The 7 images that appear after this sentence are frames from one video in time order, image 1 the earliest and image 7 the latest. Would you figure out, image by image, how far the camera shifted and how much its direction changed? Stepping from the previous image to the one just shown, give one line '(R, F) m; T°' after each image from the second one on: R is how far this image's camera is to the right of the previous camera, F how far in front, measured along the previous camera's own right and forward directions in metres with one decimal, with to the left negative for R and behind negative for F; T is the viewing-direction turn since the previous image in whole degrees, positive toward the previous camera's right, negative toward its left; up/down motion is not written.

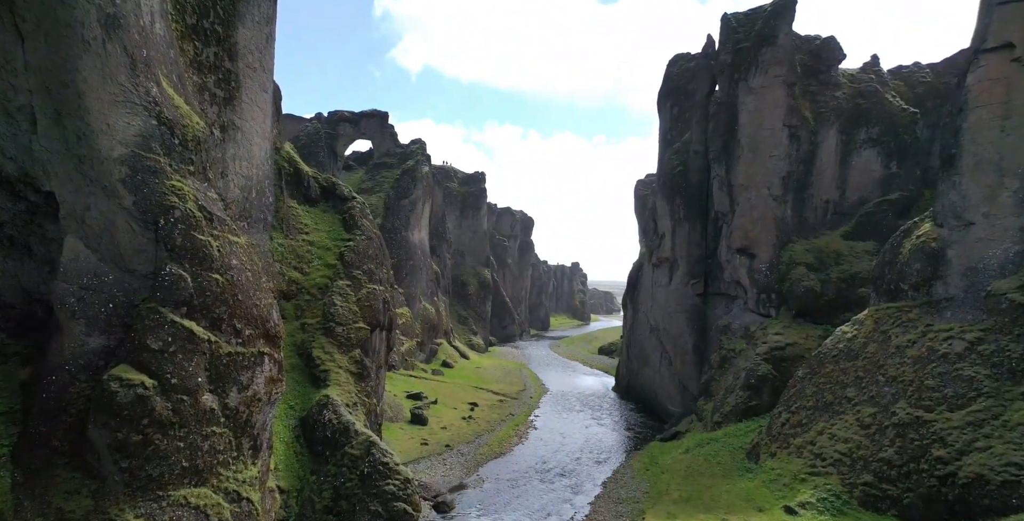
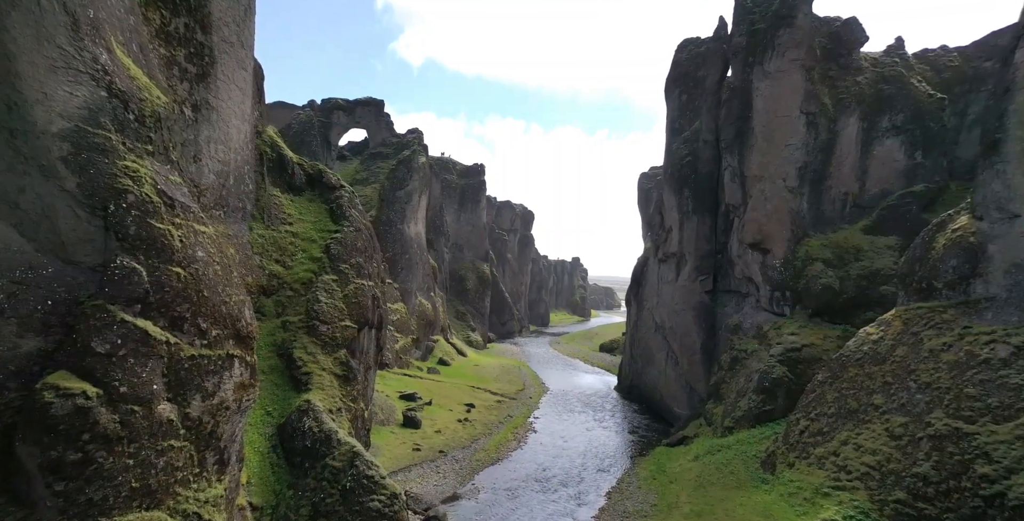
(0.0, +1.6) m; 0°
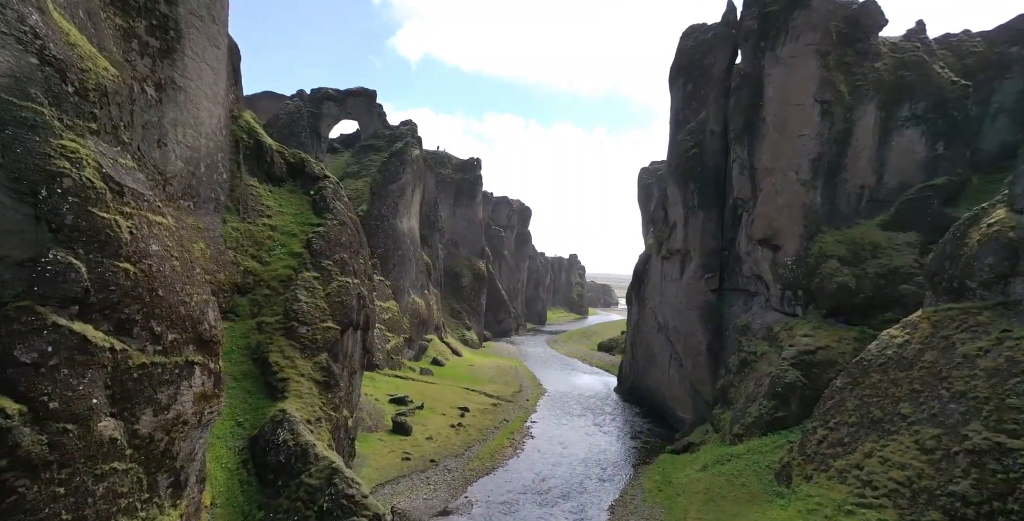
(0.0, +1.6) m; 0°
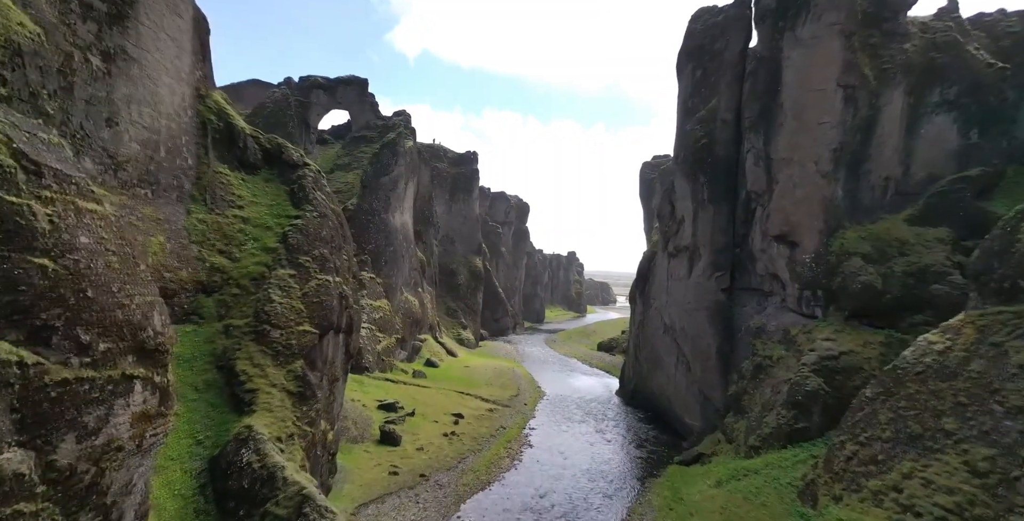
(0.0, +1.9) m; 0°
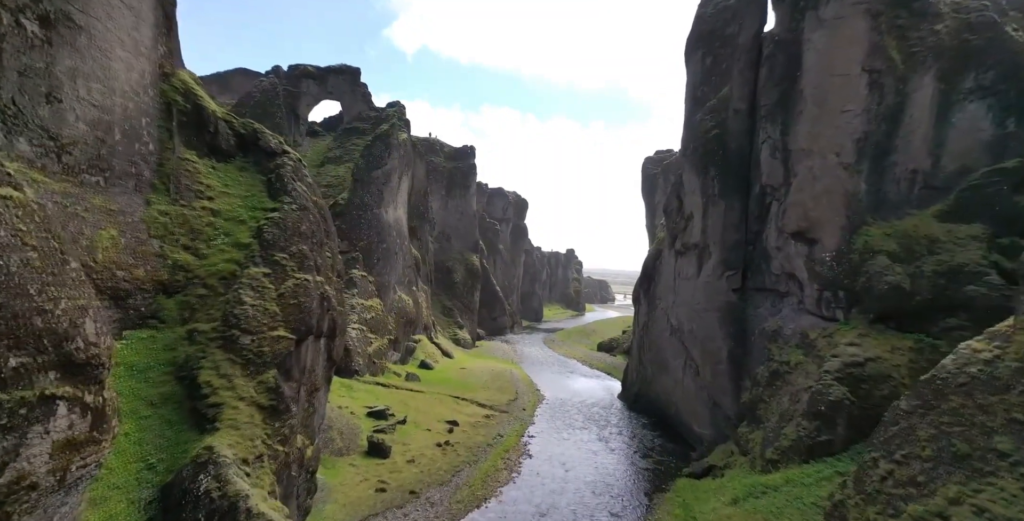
(0.0, +1.7) m; 0°
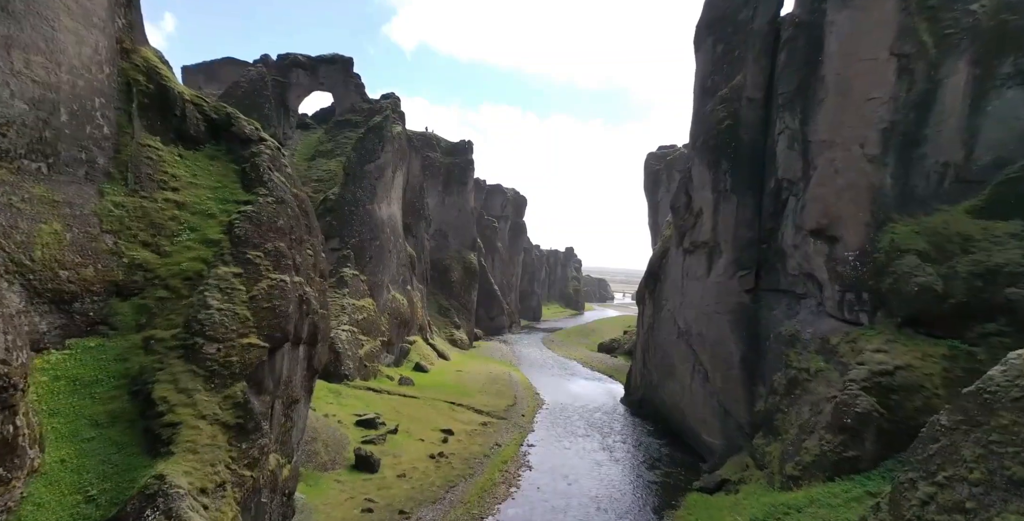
(0.0, +1.6) m; 0°
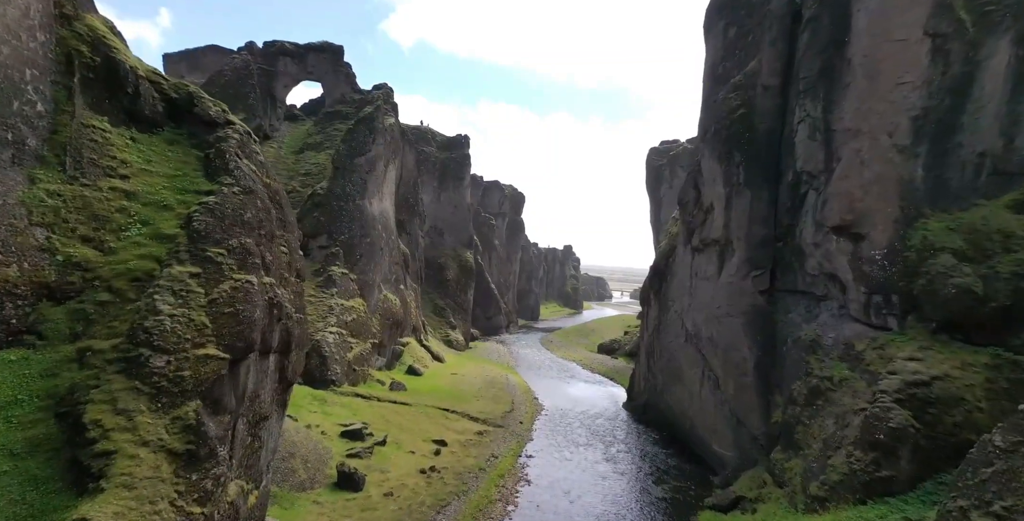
(0.0, +1.8) m; 0°
